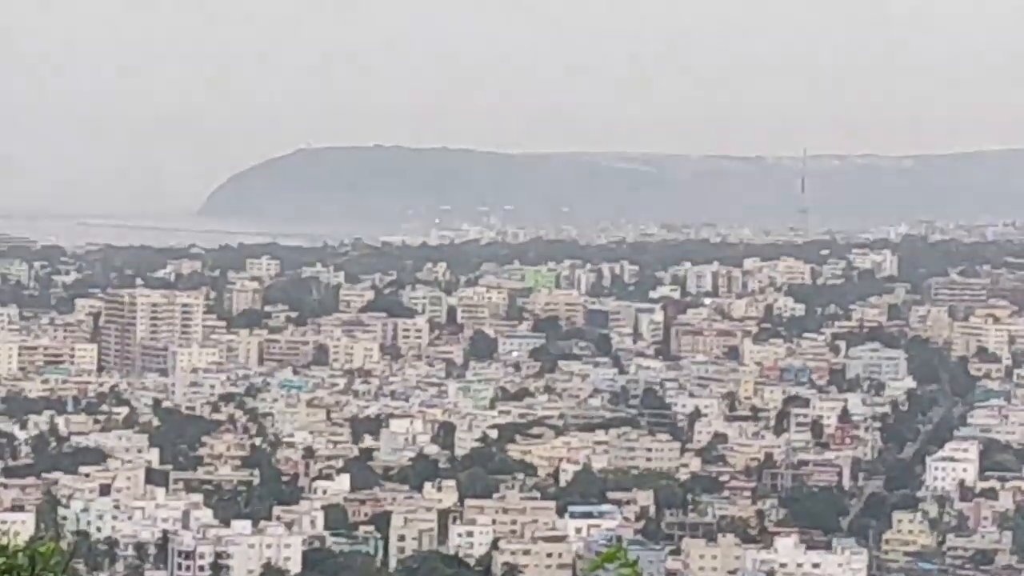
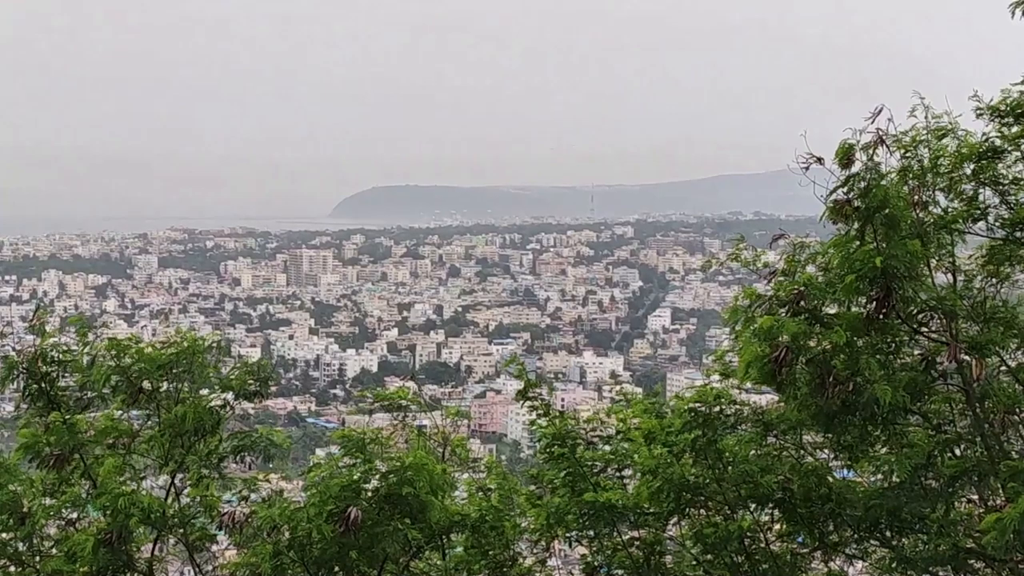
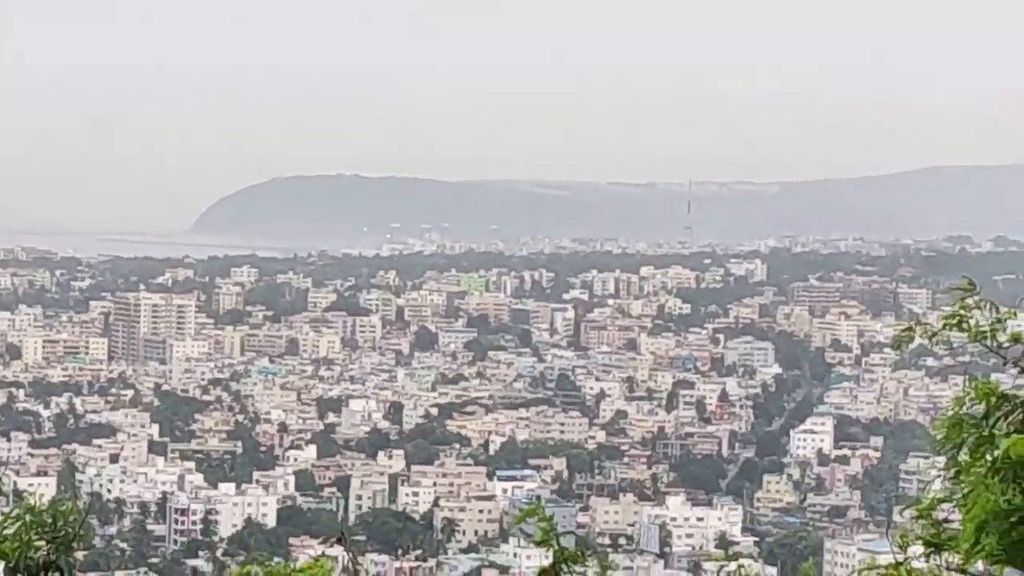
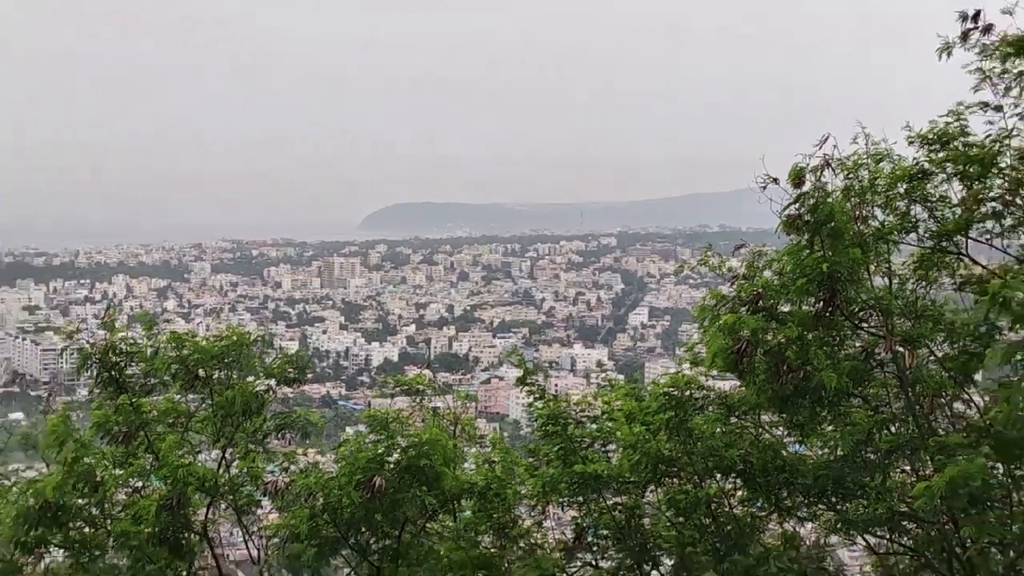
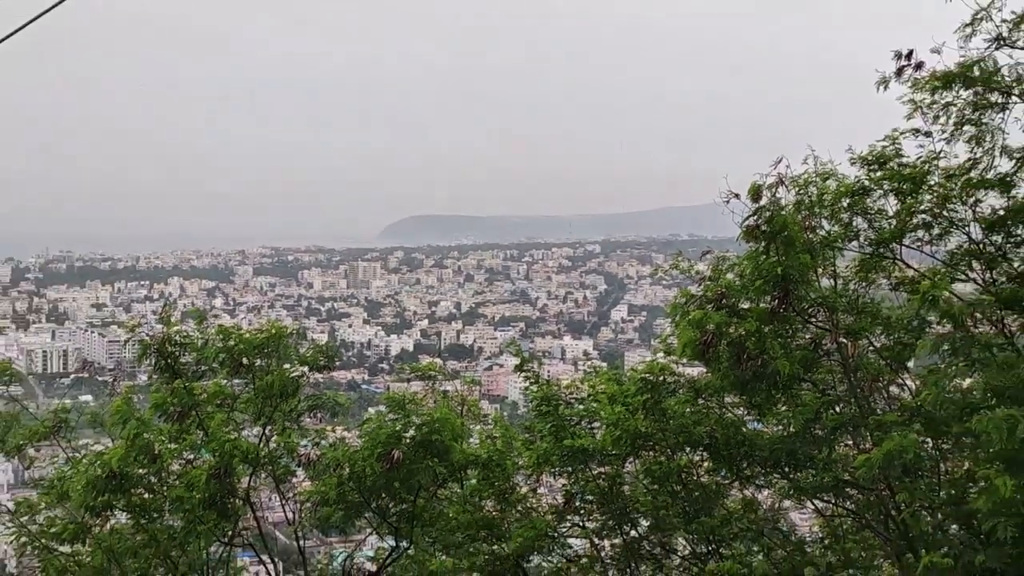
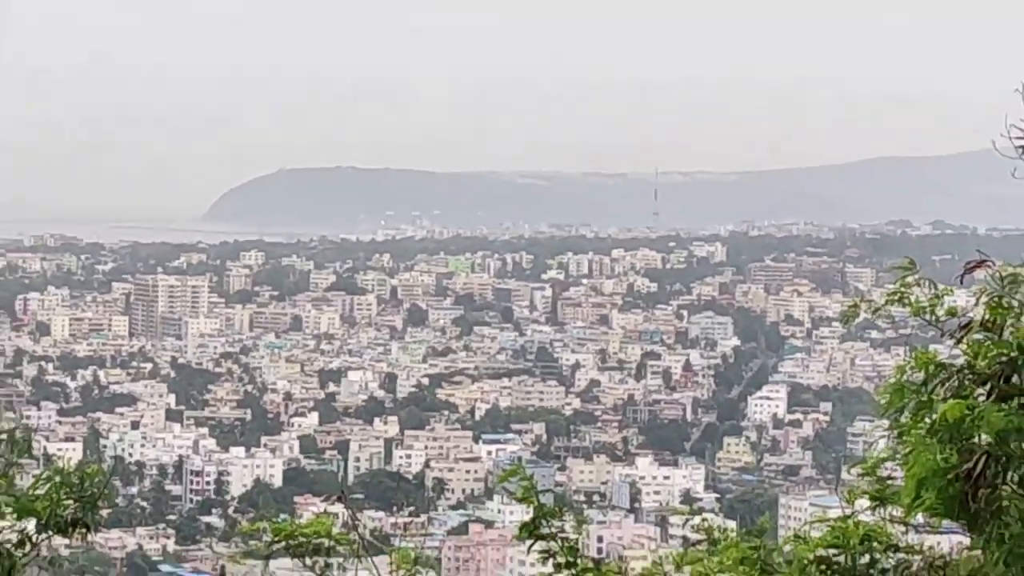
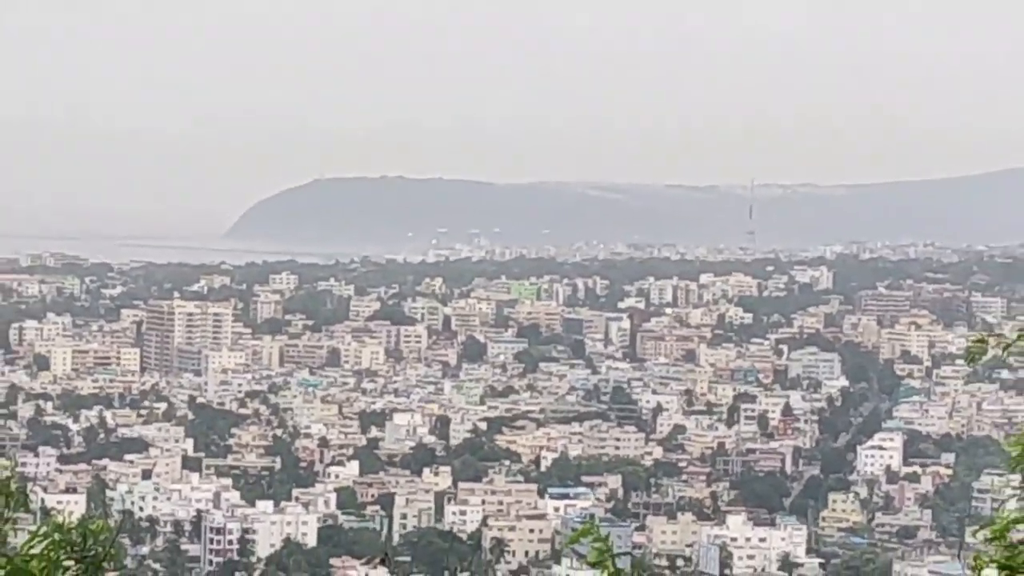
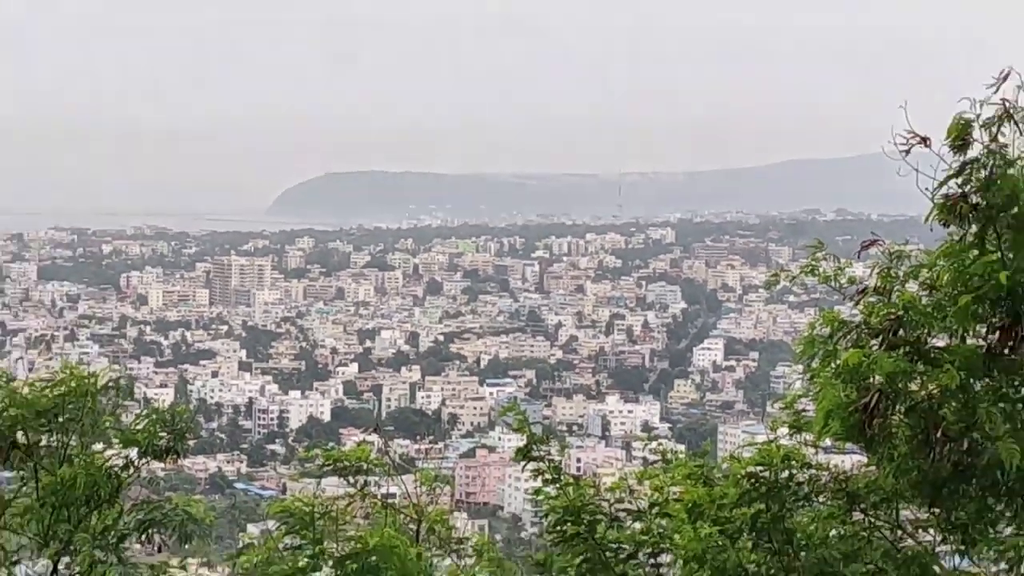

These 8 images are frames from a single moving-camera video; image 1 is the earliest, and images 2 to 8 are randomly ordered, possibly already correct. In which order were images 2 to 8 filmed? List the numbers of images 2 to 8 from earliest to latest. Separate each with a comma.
7, 3, 6, 8, 2, 4, 5
